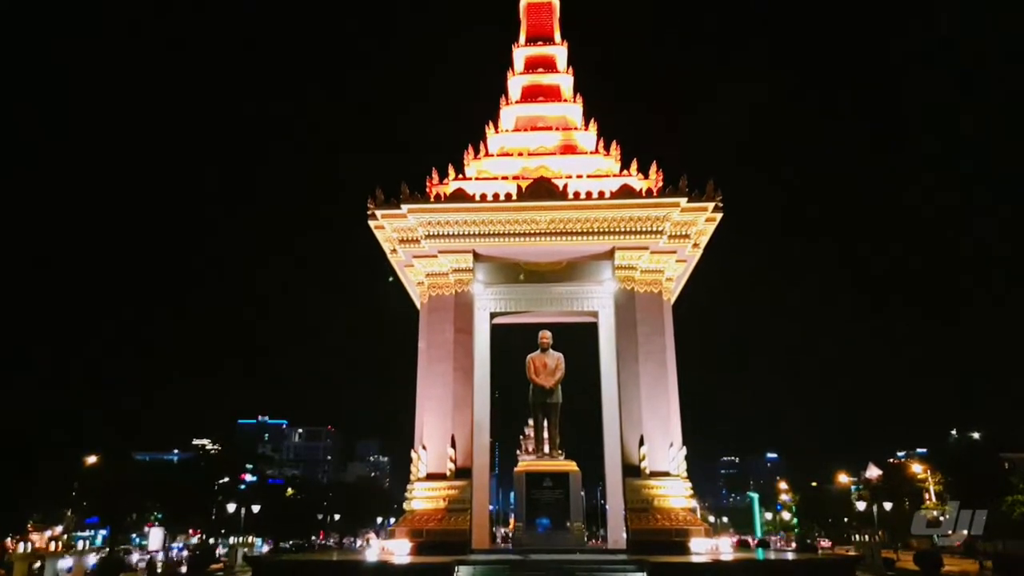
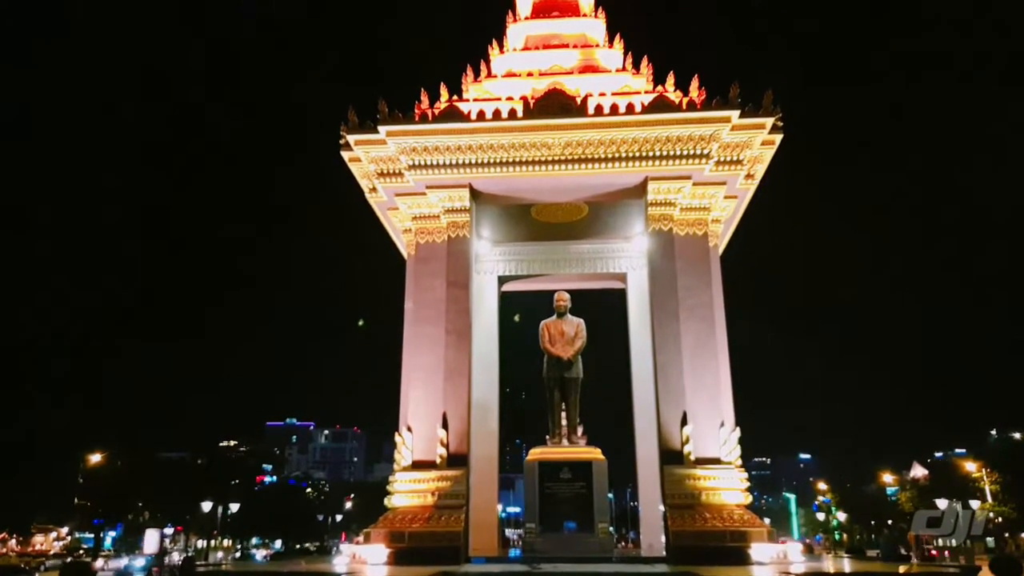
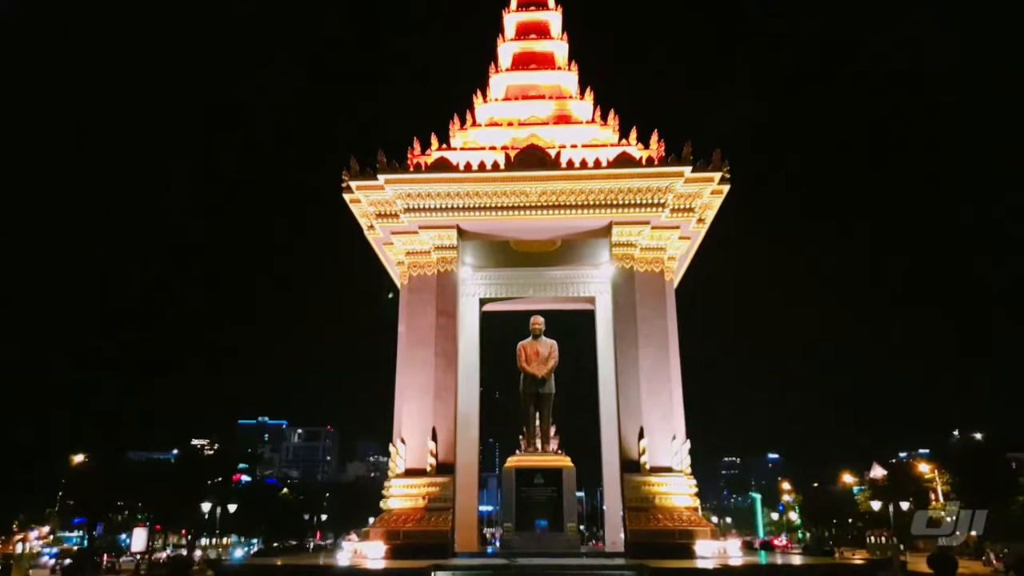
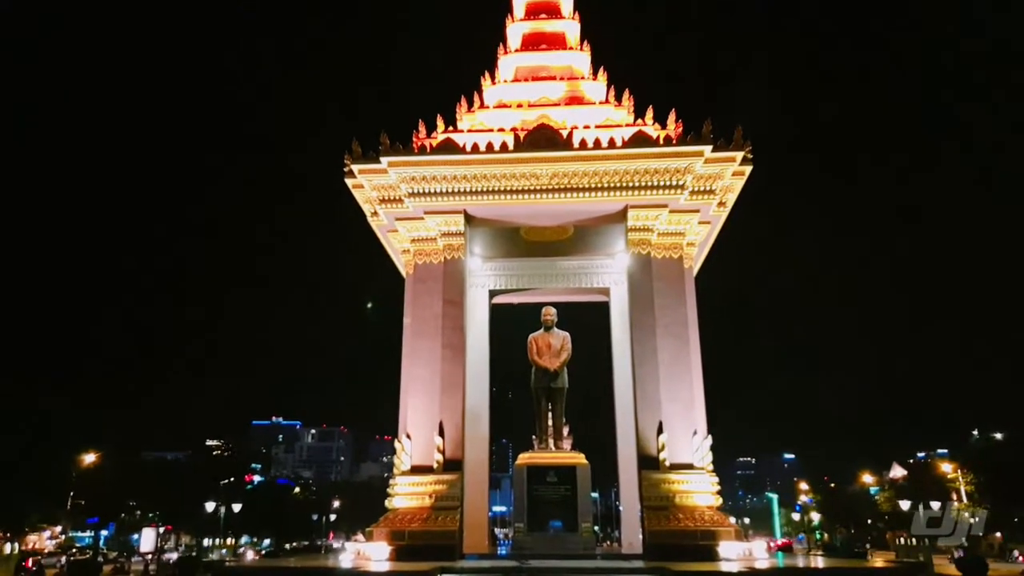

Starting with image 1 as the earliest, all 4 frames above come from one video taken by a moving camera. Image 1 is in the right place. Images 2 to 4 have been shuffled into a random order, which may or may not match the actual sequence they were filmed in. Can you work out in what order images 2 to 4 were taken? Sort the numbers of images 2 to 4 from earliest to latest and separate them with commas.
3, 4, 2
